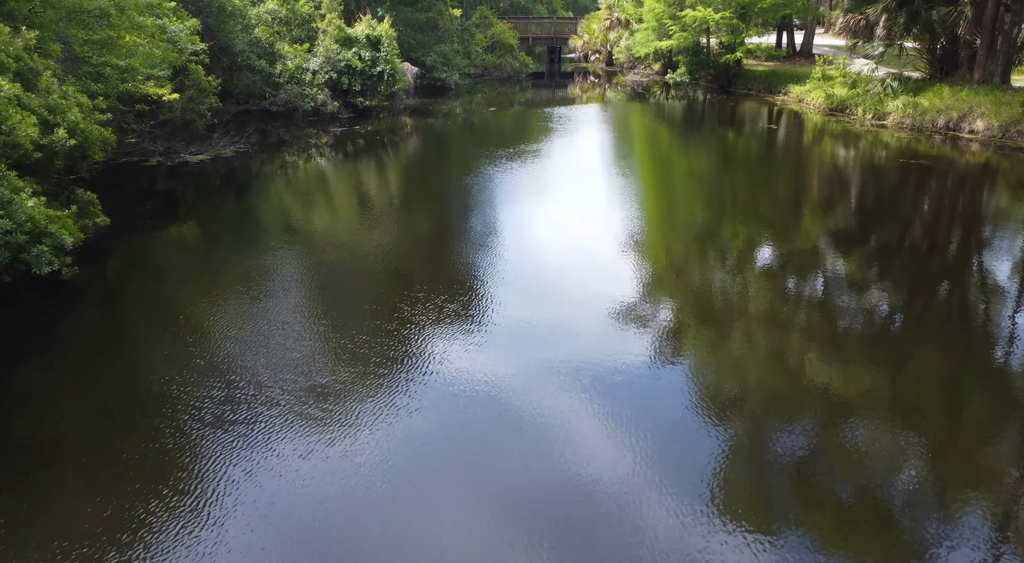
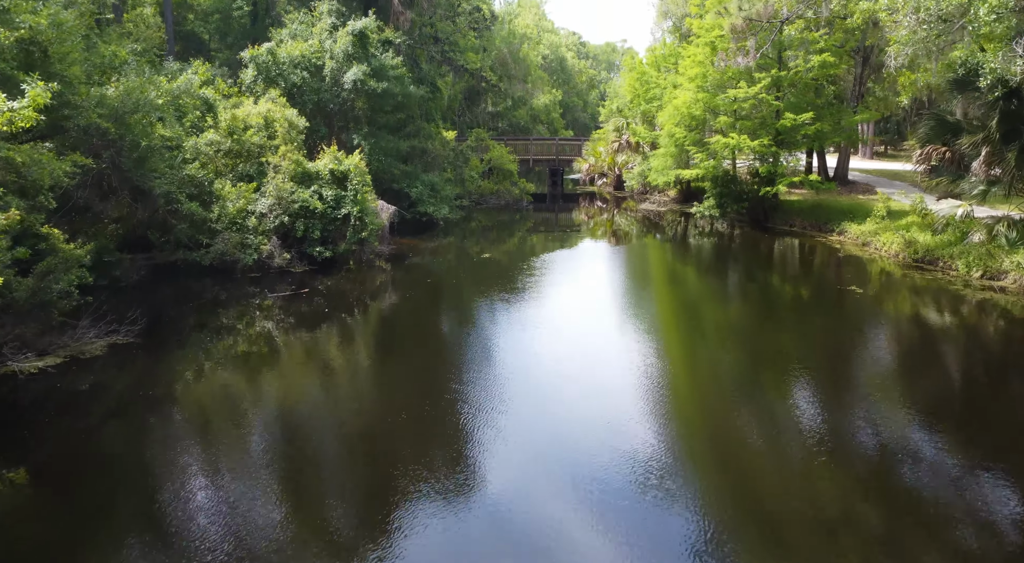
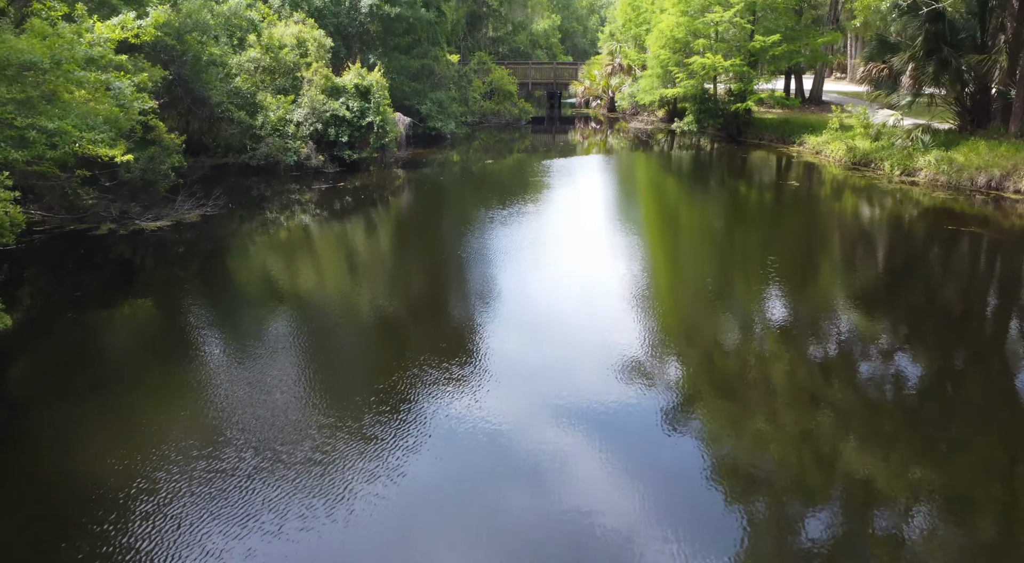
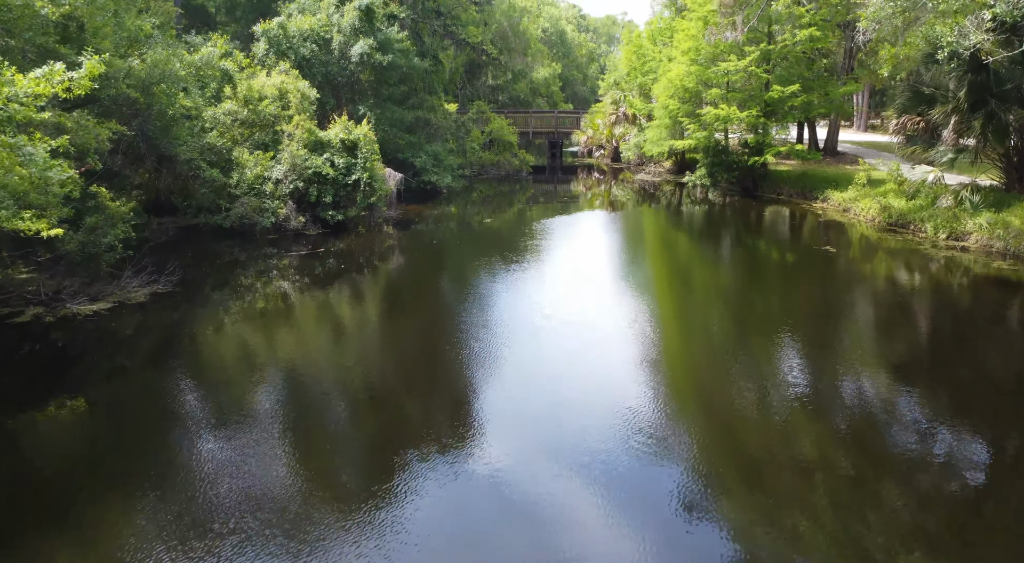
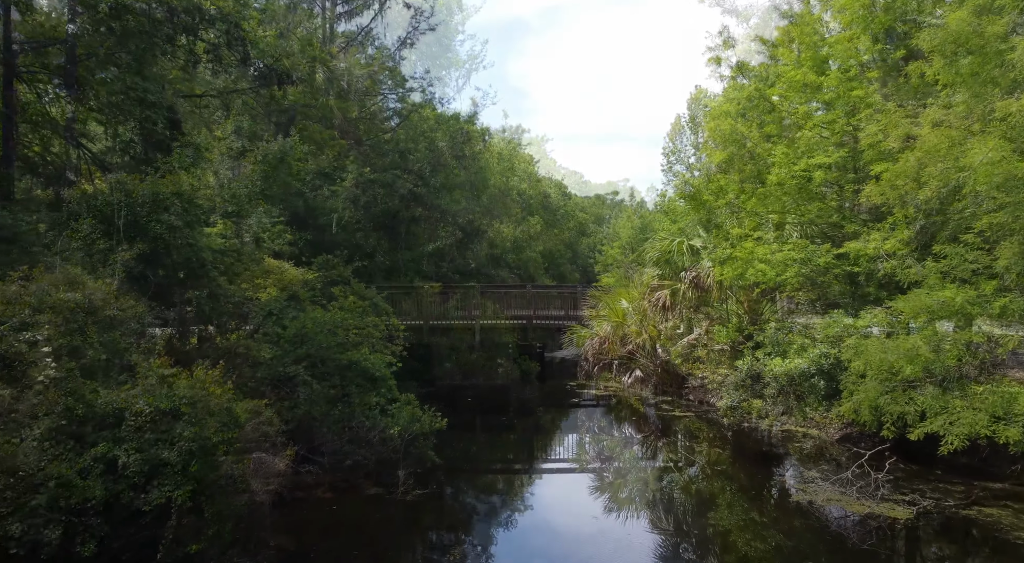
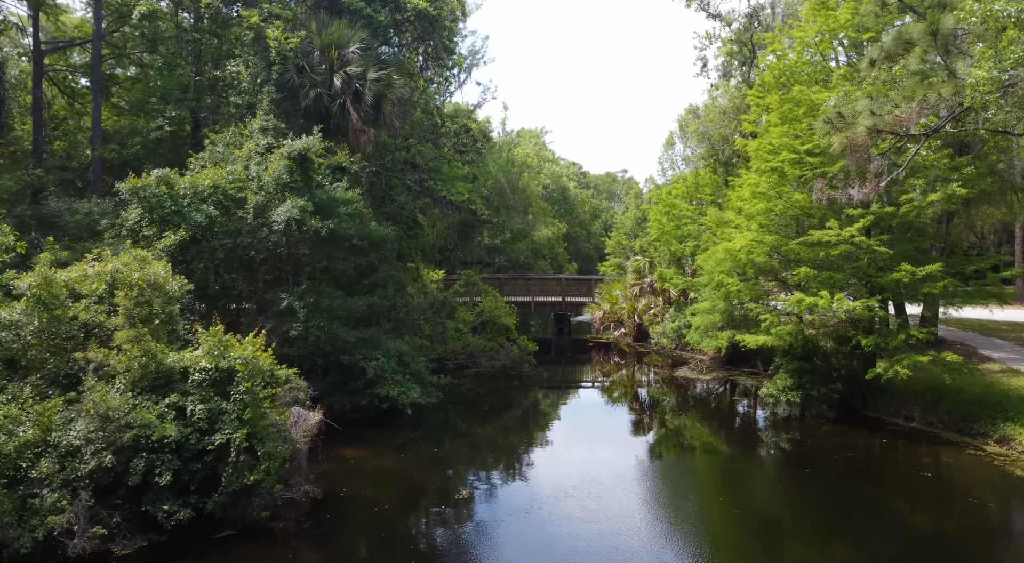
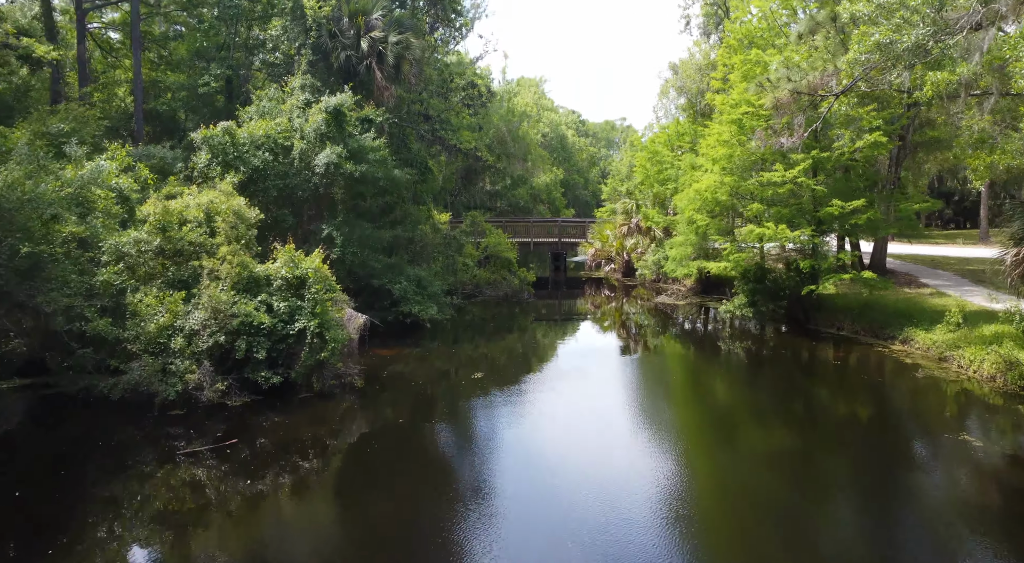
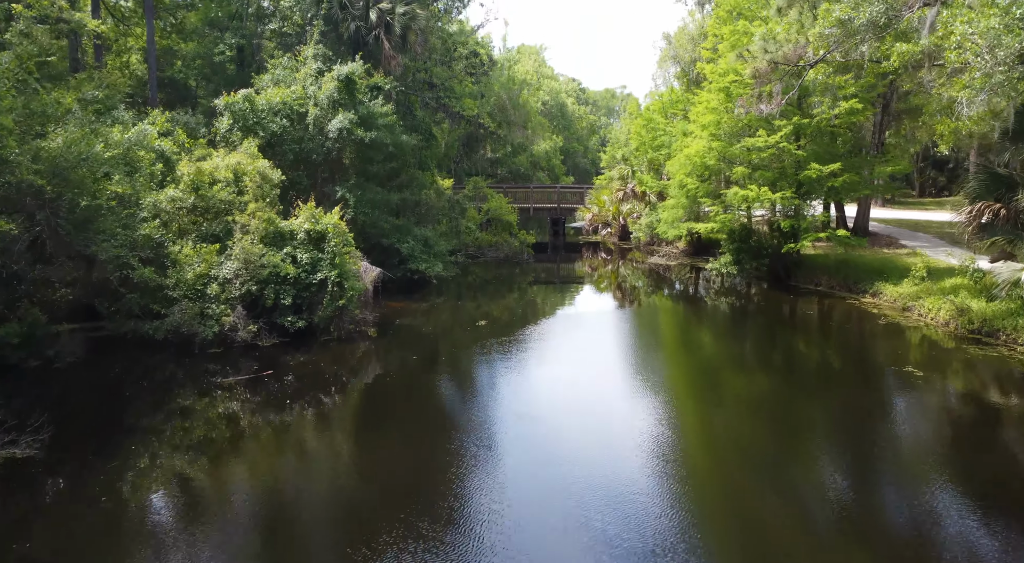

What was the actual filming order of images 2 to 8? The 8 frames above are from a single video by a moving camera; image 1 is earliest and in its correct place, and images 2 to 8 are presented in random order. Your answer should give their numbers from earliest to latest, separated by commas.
3, 4, 2, 8, 7, 6, 5
